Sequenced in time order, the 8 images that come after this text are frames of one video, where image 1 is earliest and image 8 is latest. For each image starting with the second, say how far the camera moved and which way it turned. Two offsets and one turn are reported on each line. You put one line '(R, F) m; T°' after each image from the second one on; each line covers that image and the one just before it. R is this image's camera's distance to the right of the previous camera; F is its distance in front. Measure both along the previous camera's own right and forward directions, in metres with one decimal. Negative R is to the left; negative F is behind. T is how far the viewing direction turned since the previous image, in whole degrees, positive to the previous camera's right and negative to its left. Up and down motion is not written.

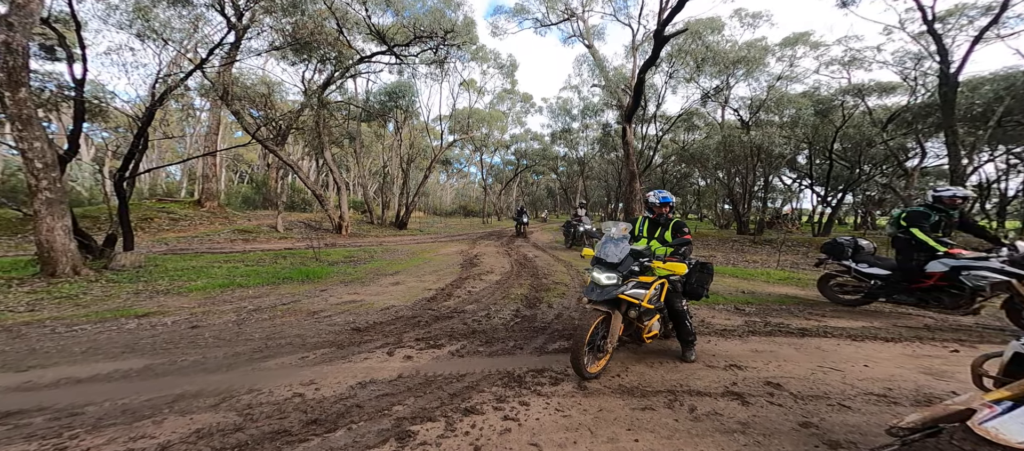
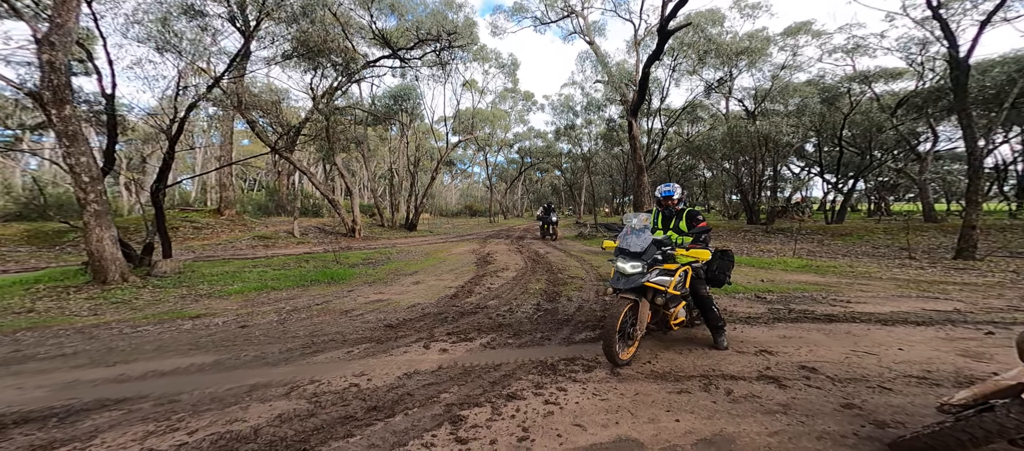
(-0.2, -0.2) m; -1°
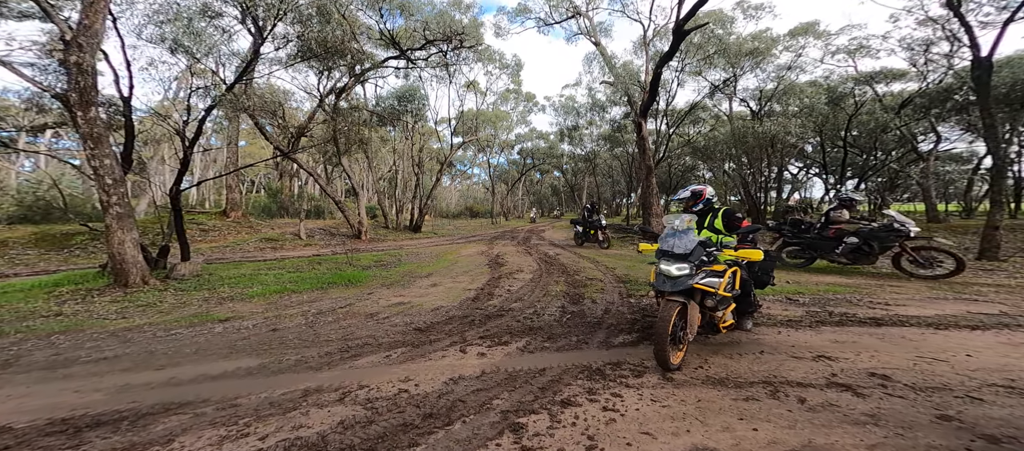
(-0.4, +0.1) m; 0°
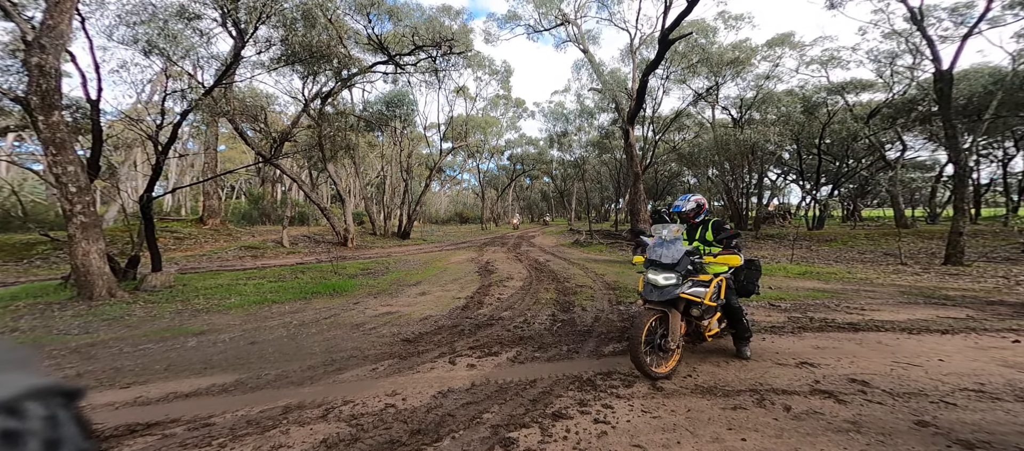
(0.0, 0.0) m; +2°
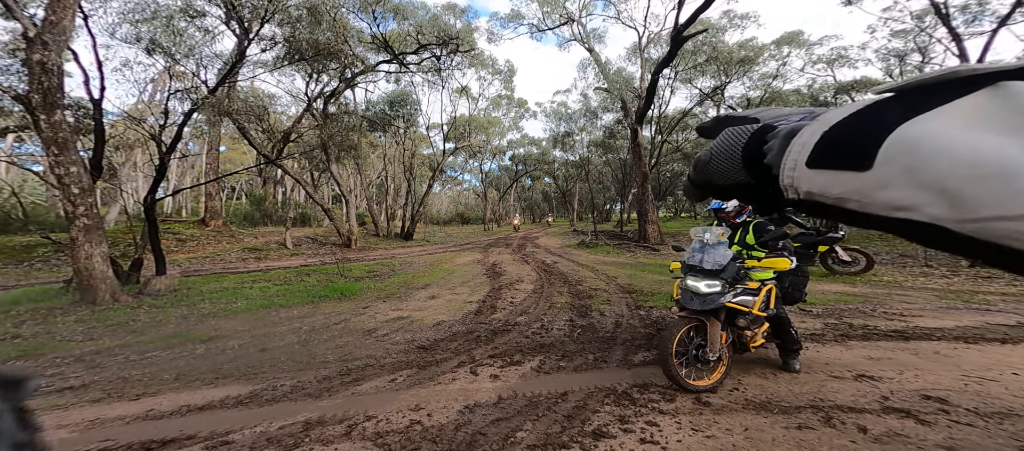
(-0.3, +0.2) m; 0°
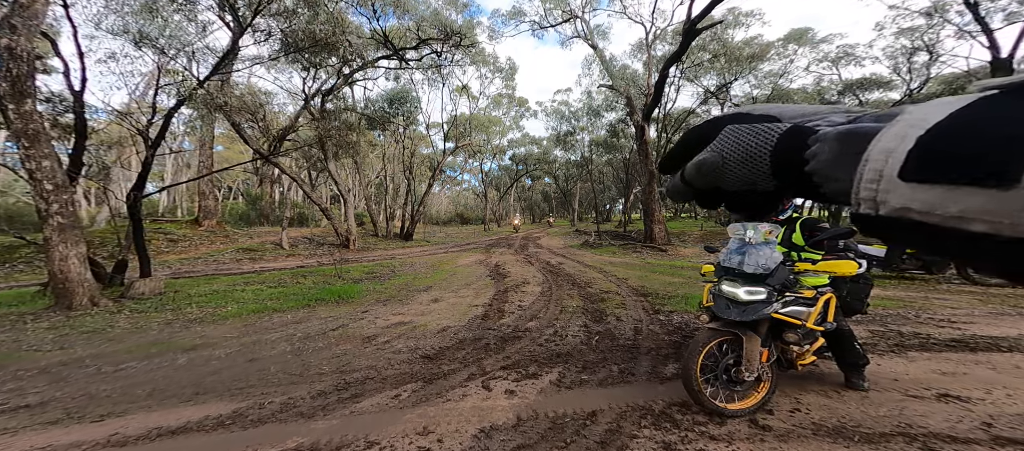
(-0.2, +0.4) m; 0°
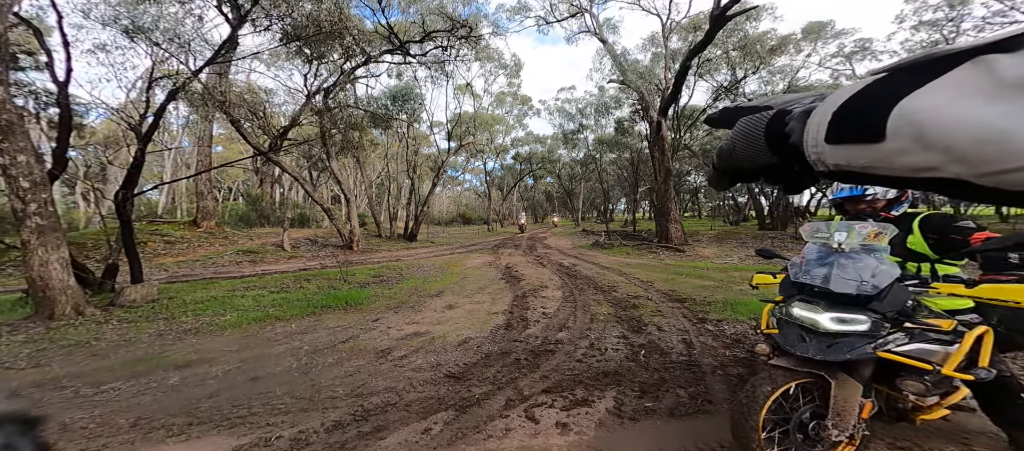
(-0.4, +0.6) m; 0°
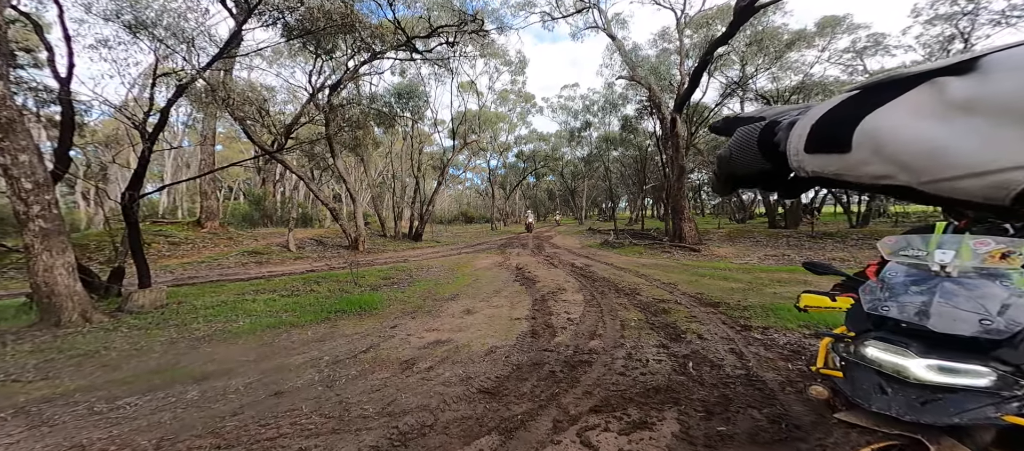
(-0.4, +0.3) m; 0°
